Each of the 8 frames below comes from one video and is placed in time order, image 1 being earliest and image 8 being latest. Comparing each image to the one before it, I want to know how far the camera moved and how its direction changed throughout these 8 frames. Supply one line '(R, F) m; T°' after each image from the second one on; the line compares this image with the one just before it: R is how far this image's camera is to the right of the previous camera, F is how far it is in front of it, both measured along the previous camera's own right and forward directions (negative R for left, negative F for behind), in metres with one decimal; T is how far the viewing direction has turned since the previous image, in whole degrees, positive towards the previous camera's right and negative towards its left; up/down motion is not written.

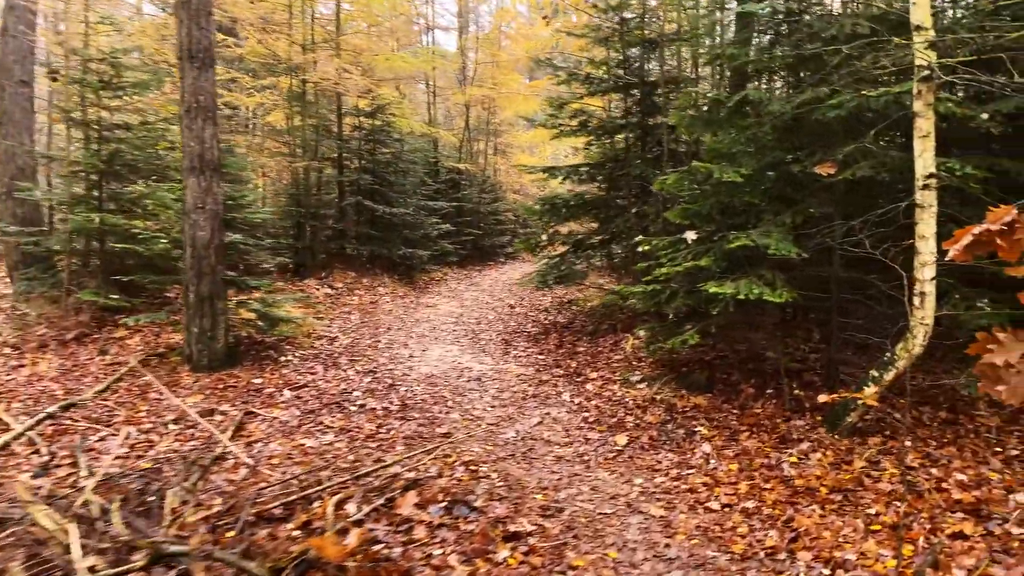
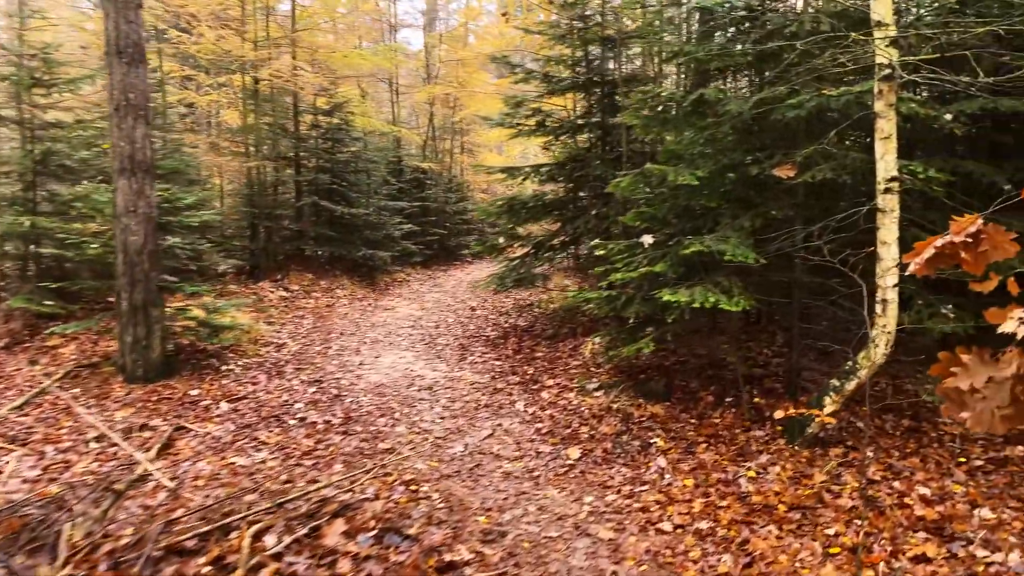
(+0.2, +0.3) m; +2°
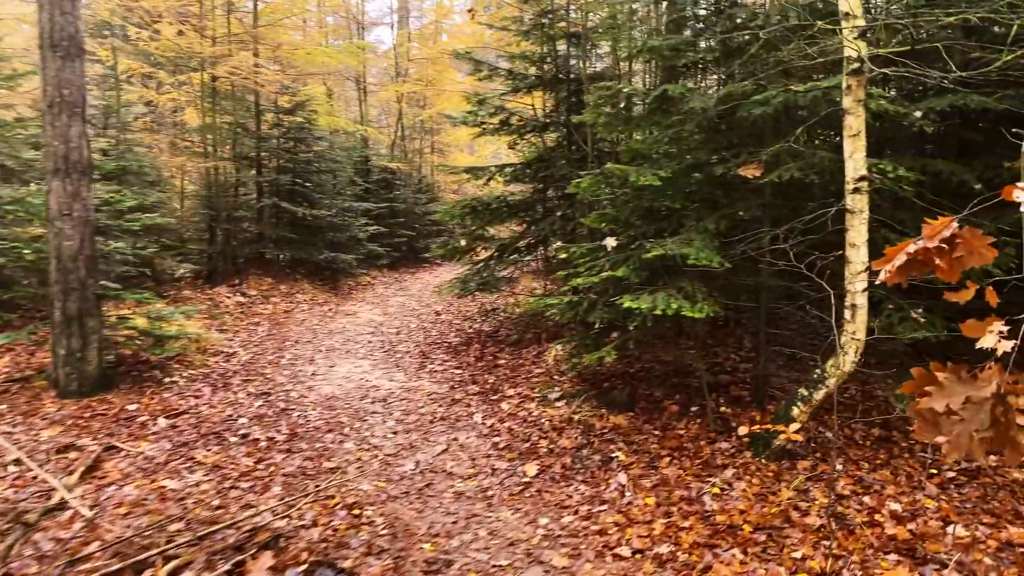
(+0.2, +0.3) m; +2°
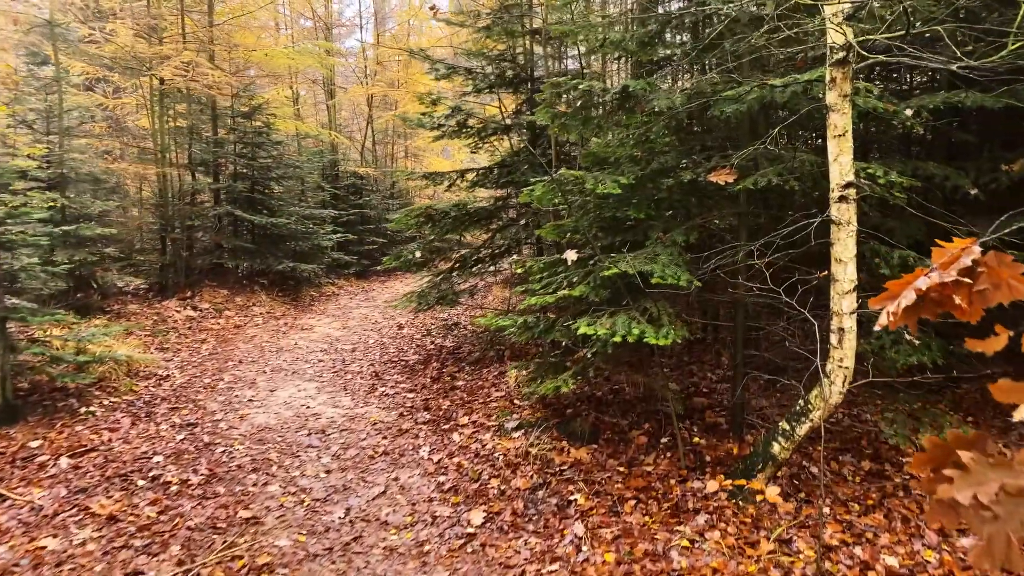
(+0.3, +0.7) m; +1°
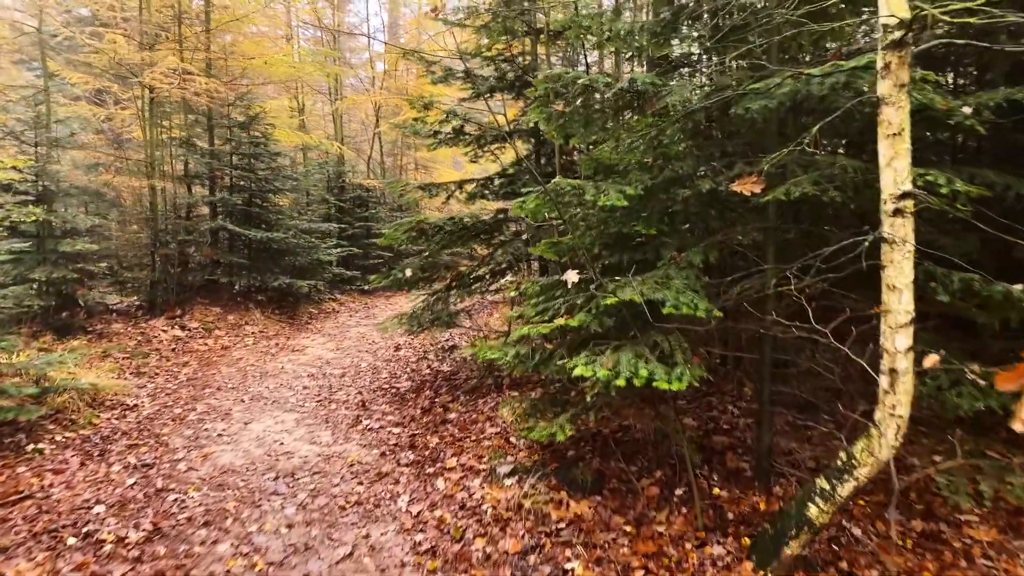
(+0.2, +0.8) m; -1°
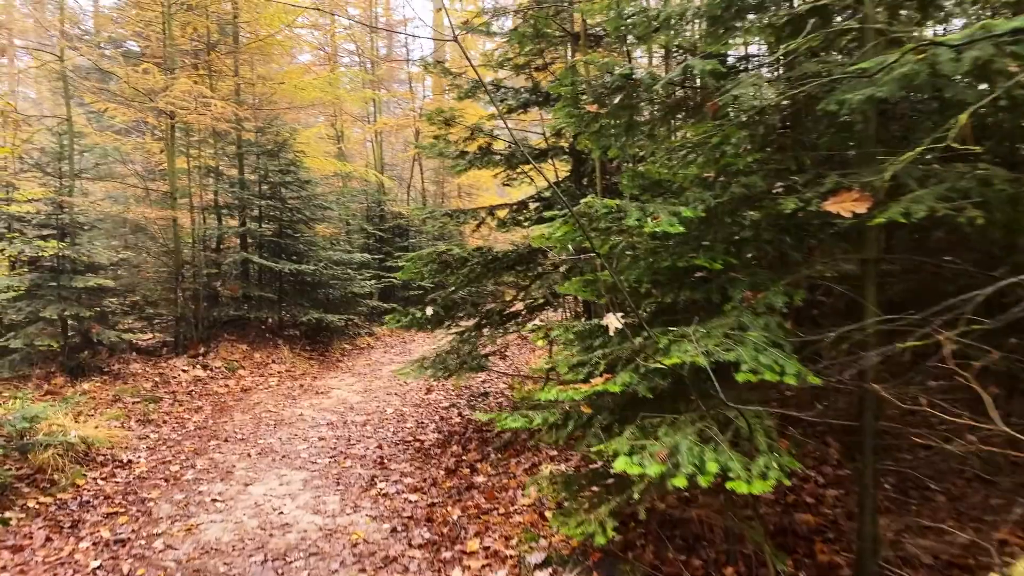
(+0.1, +1.0) m; -4°
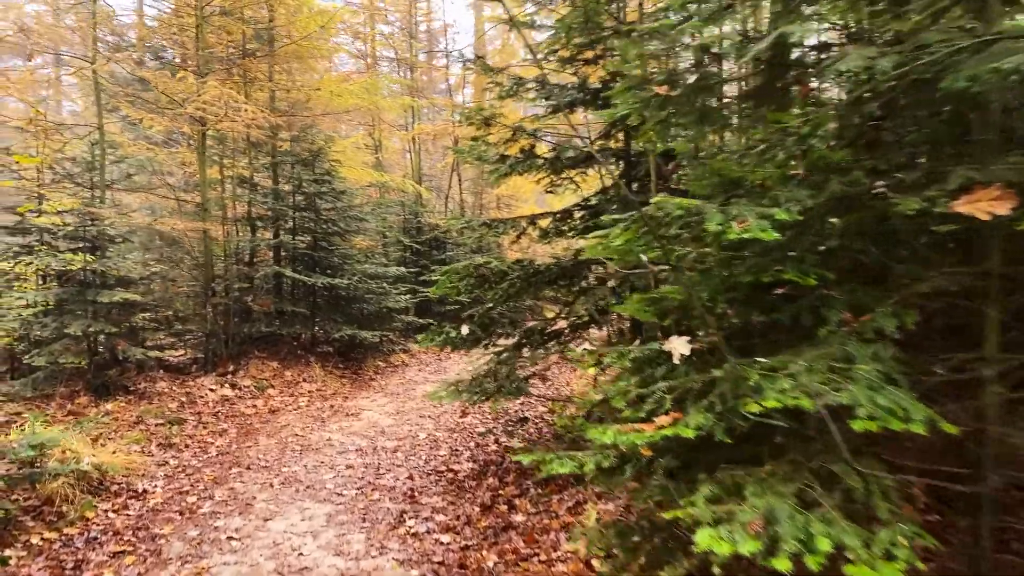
(0.0, +0.6) m; -3°
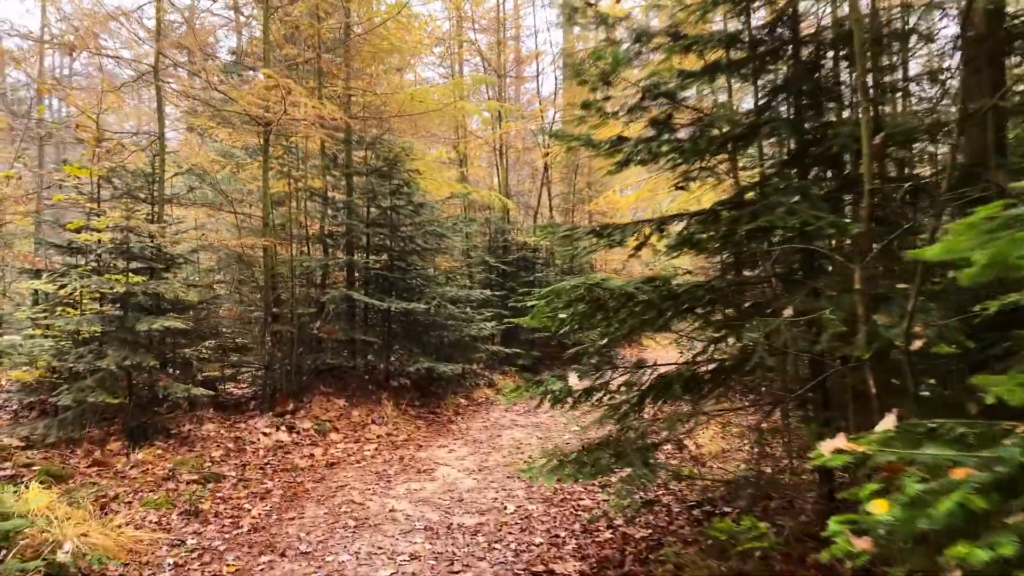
(-0.2, +1.9) m; -7°
